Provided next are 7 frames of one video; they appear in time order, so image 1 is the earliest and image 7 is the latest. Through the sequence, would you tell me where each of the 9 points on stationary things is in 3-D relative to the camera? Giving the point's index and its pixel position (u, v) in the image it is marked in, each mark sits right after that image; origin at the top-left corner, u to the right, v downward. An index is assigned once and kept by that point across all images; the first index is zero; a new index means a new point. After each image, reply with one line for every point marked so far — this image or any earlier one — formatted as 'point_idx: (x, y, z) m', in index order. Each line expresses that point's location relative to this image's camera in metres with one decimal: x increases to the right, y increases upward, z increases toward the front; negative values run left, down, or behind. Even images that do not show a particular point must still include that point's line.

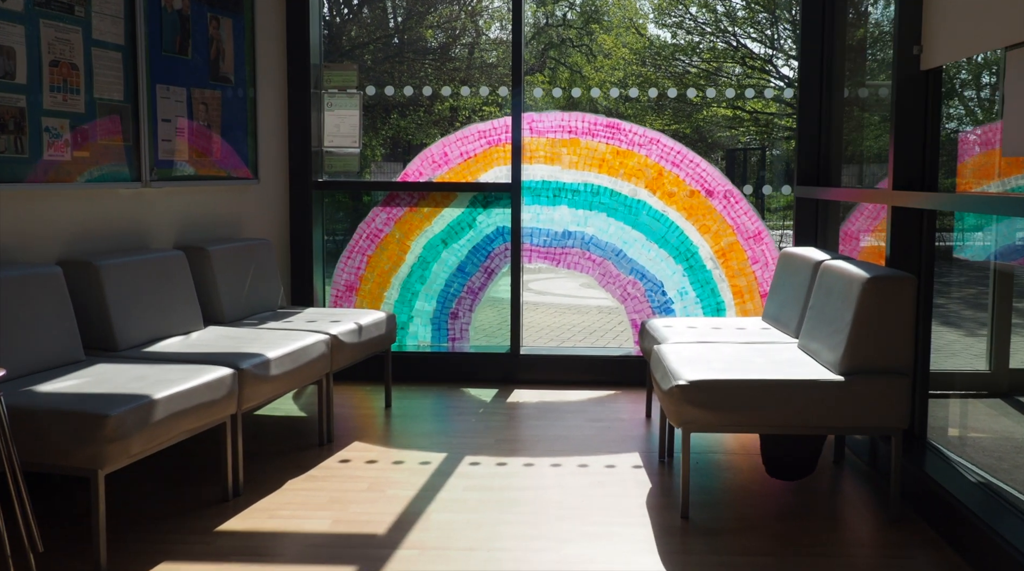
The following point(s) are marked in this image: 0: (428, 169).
0: (-0.4, +0.6, +5.0) m
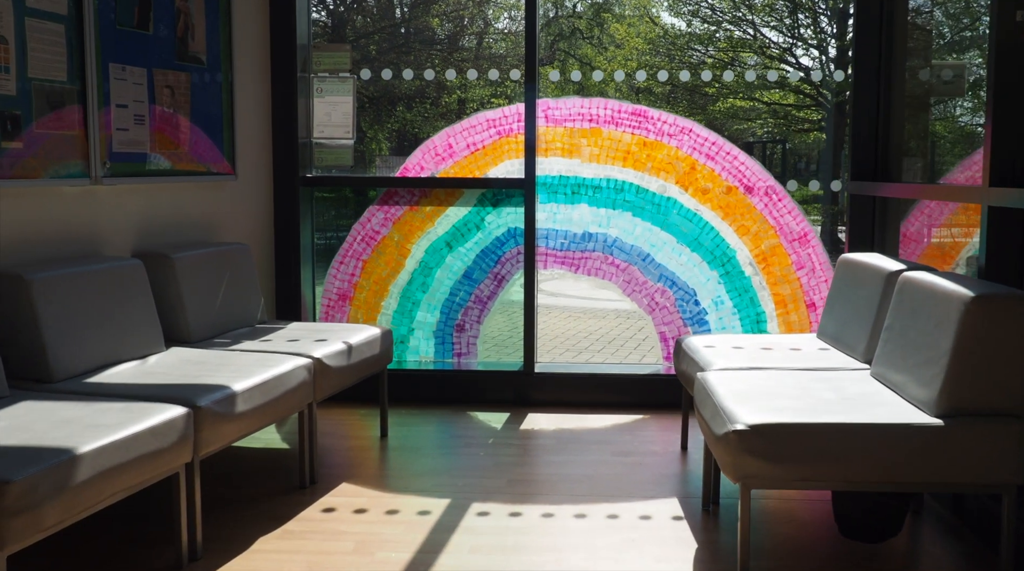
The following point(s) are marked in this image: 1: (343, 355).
0: (-0.4, +0.6, +4.4) m
1: (-0.6, -0.2, +3.3) m
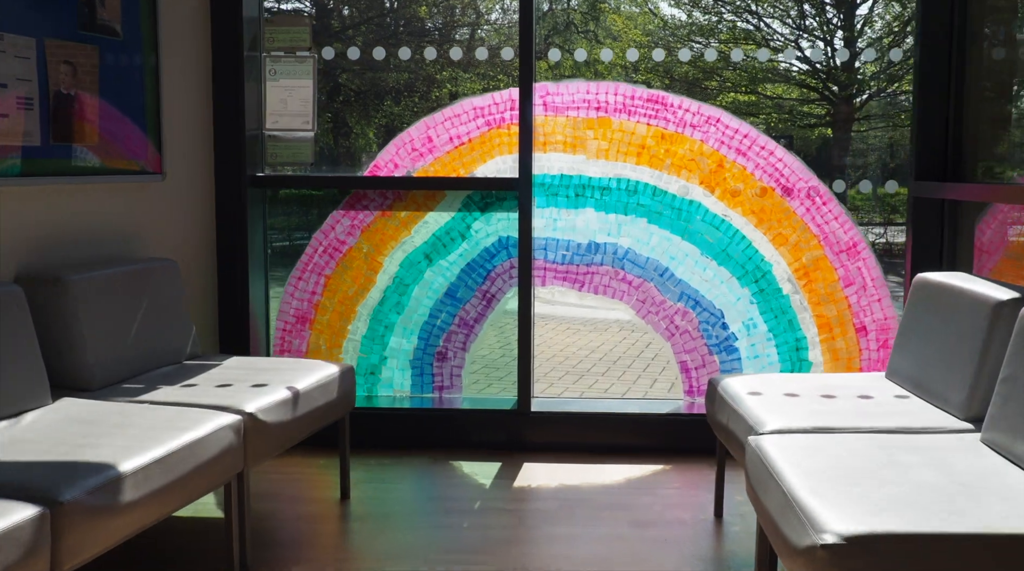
0: (-0.4, +0.5, +3.7) m
1: (-0.6, -0.3, +2.6) m
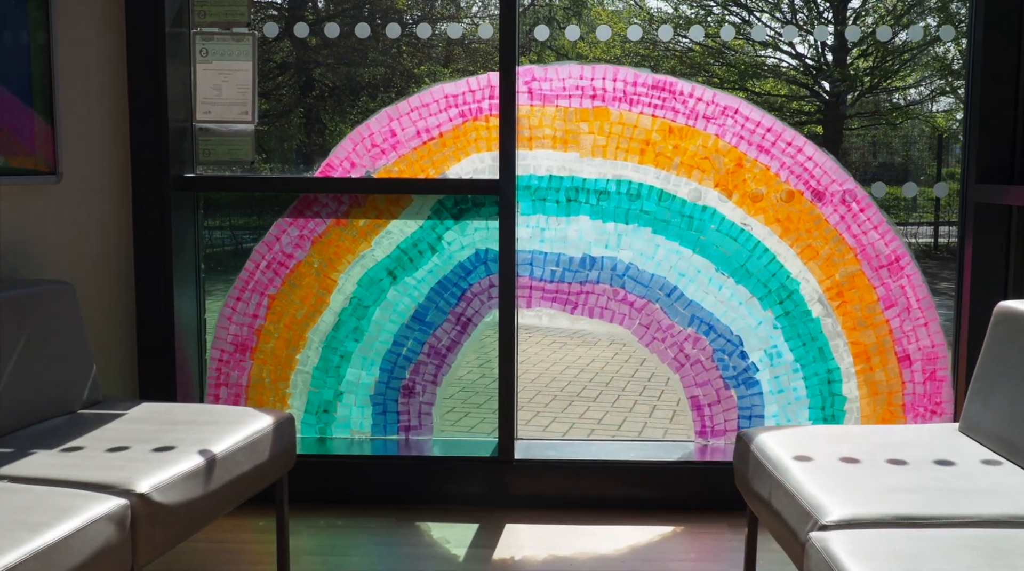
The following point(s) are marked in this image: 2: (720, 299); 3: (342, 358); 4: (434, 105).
0: (-0.5, +0.4, +3.1) m
1: (-0.7, -0.4, +2.0) m
2: (+0.7, 0.0, +3.1) m
3: (-0.6, -0.2, +3.2) m
4: (-0.2, +0.6, +3.1) m
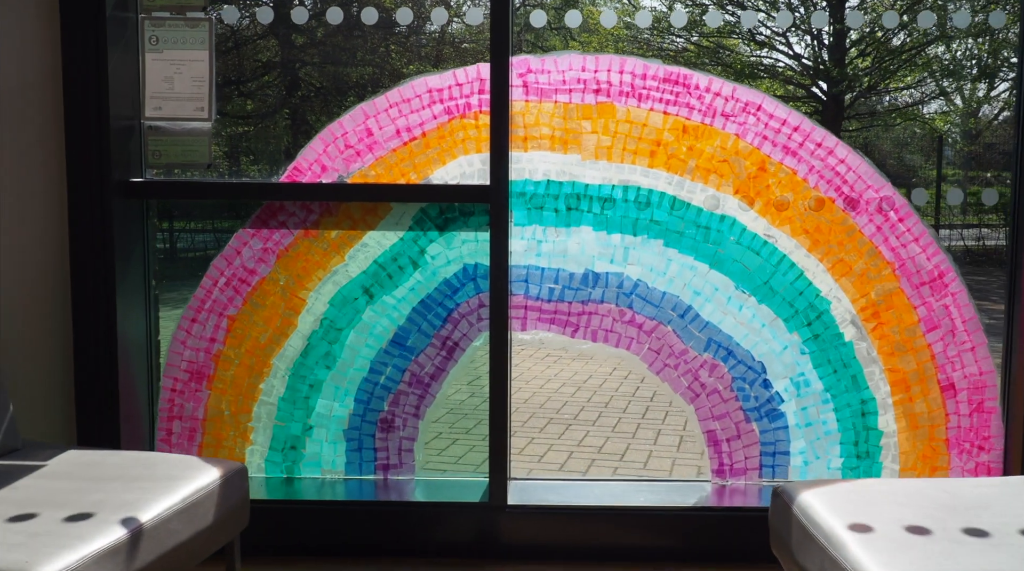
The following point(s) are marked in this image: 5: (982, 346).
0: (-0.5, +0.4, +2.7) m
1: (-0.7, -0.5, +1.6) m
2: (+0.7, -0.1, +2.7) m
3: (-0.6, -0.3, +2.8) m
4: (-0.3, +0.5, +2.7) m
5: (+1.3, -0.2, +2.7) m
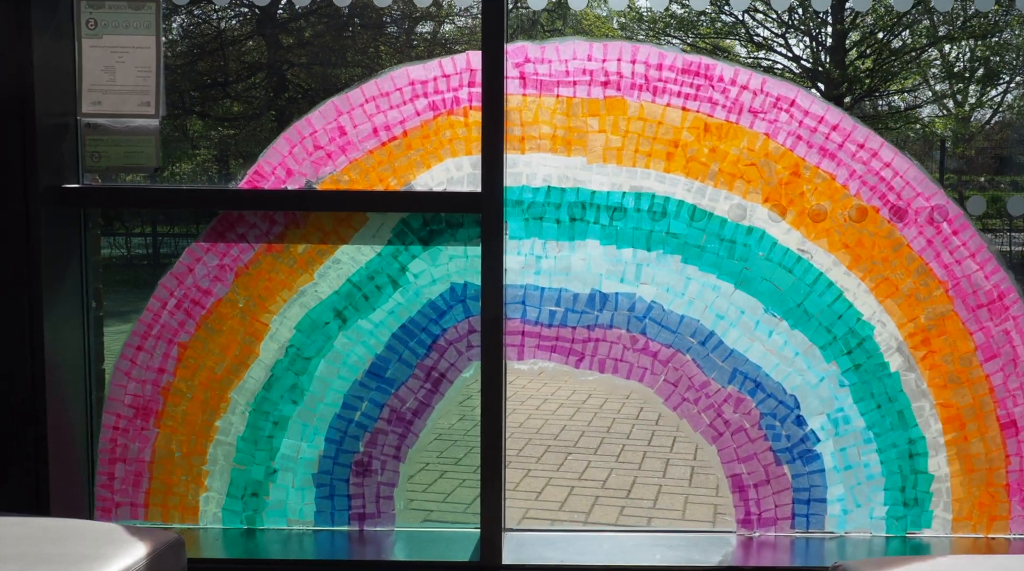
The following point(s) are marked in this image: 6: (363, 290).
0: (-0.5, +0.3, +2.3) m
1: (-0.7, -0.5, +1.2) m
2: (+0.6, -0.2, +2.4) m
3: (-0.6, -0.4, +2.4) m
4: (-0.3, +0.5, +2.3) m
5: (+1.3, -0.2, +2.3) m
6: (-0.4, 0.0, +2.4) m
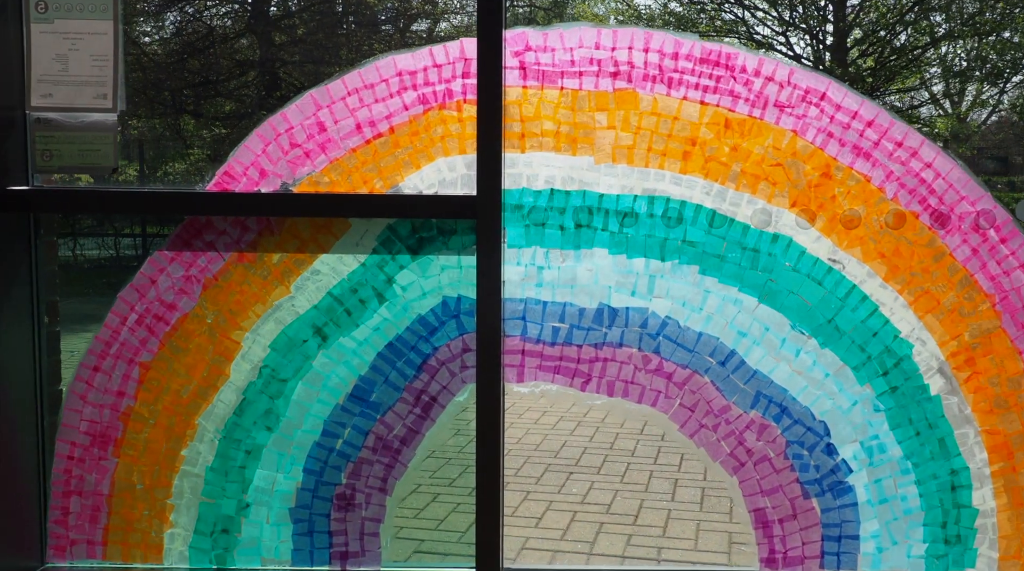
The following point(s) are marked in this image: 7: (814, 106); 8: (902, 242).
0: (-0.5, +0.3, +2.1) m
1: (-0.7, -0.5, +1.0) m
2: (+0.6, -0.2, +2.1) m
3: (-0.6, -0.4, +2.2) m
4: (-0.3, +0.4, +2.1) m
5: (+1.3, -0.3, +2.1) m
6: (-0.4, 0.0, +2.1) m
7: (+0.7, +0.4, +2.1) m
8: (+0.9, +0.1, +2.1) m
